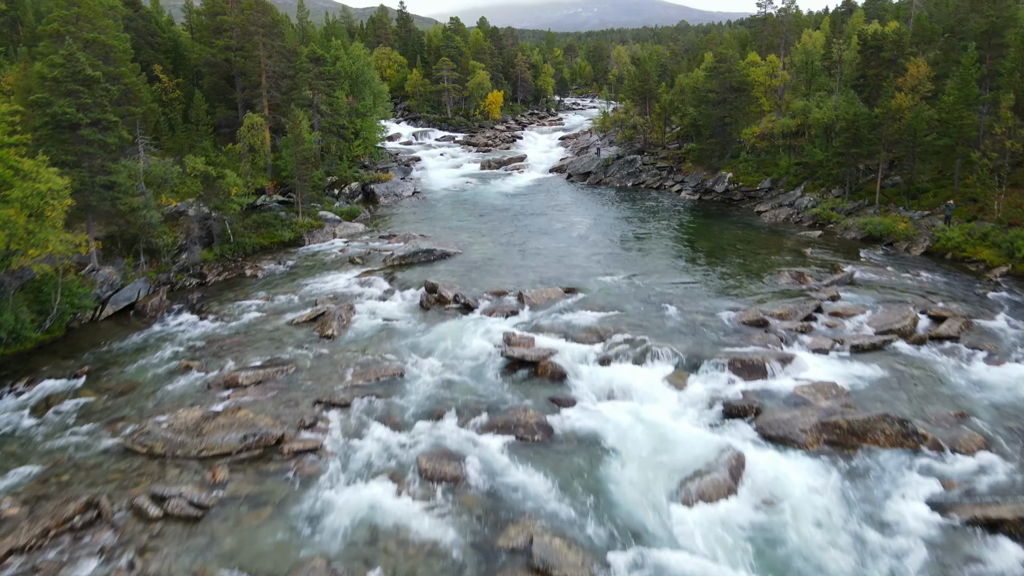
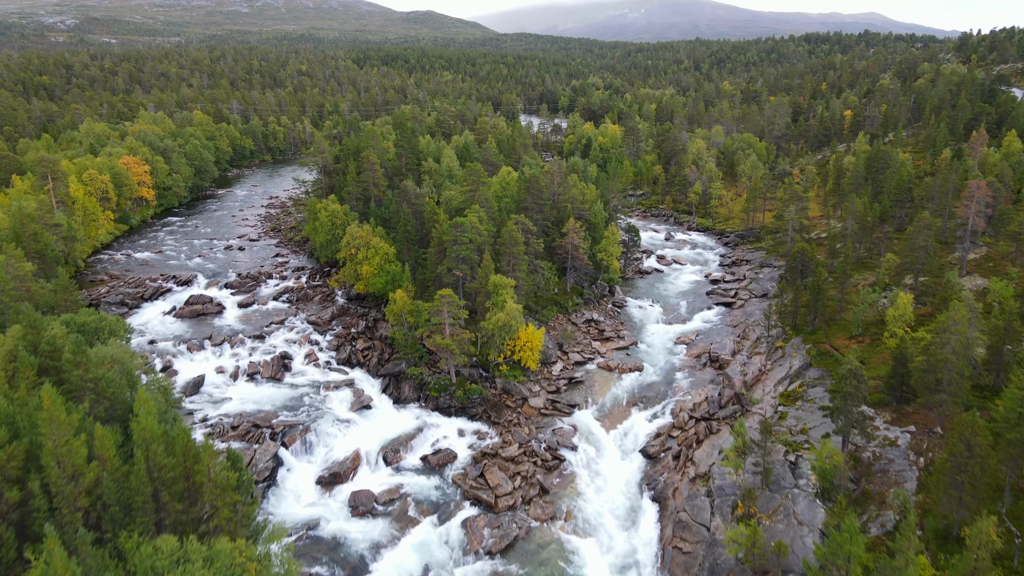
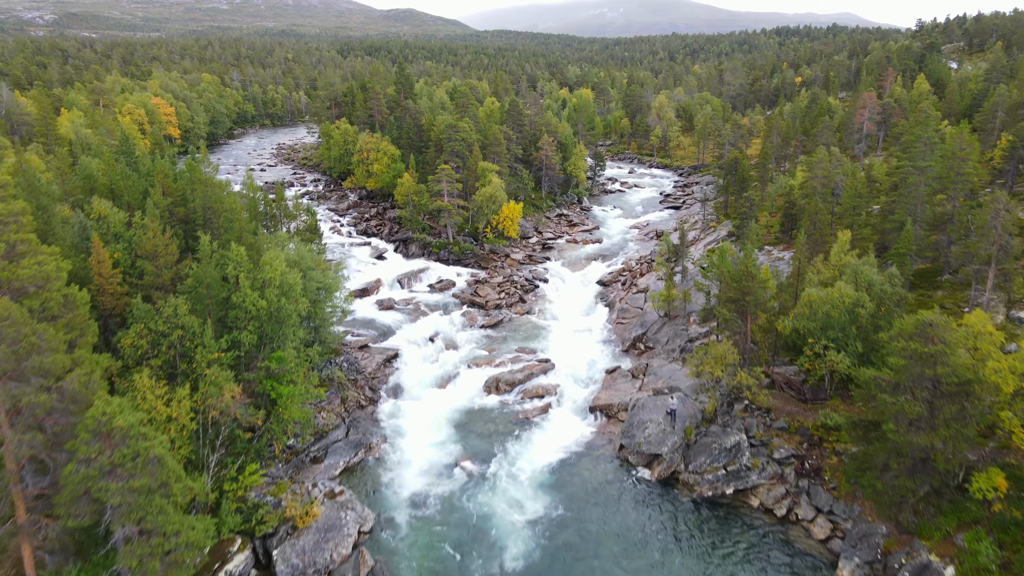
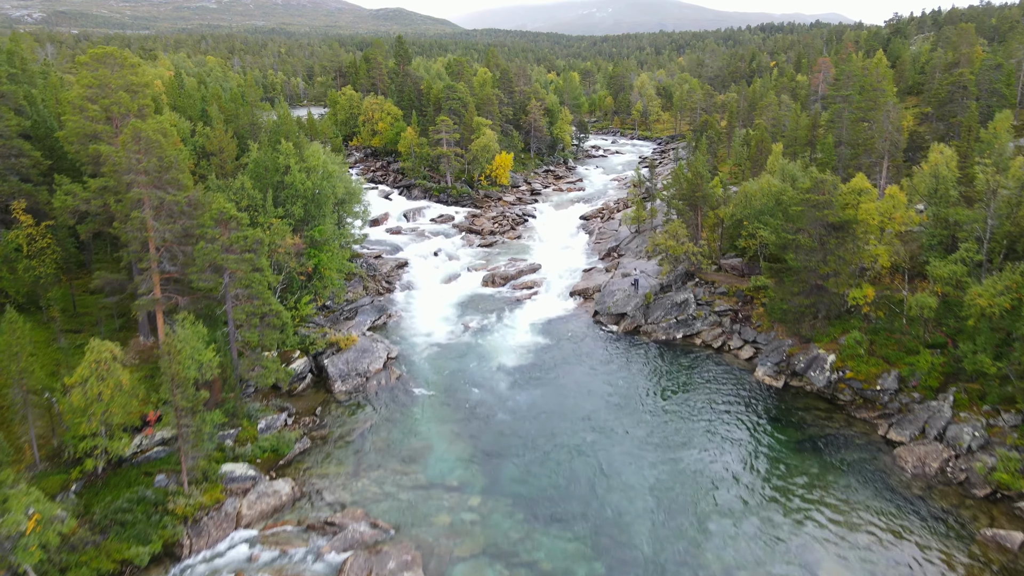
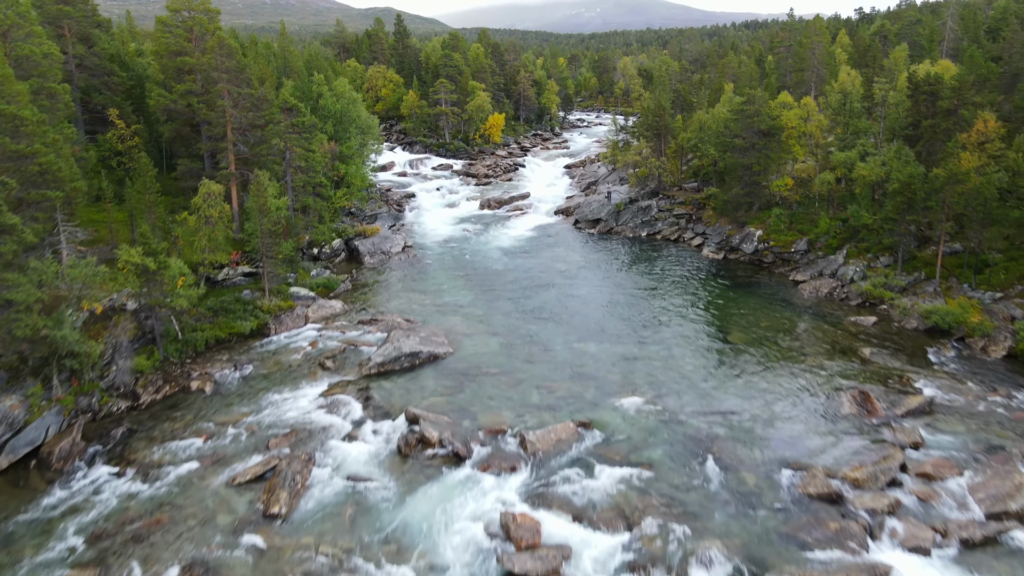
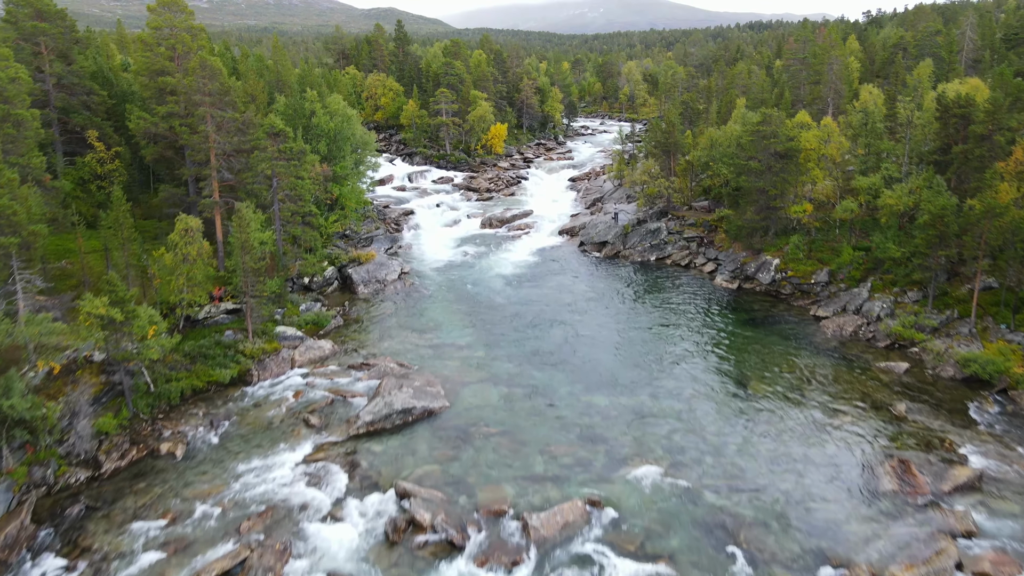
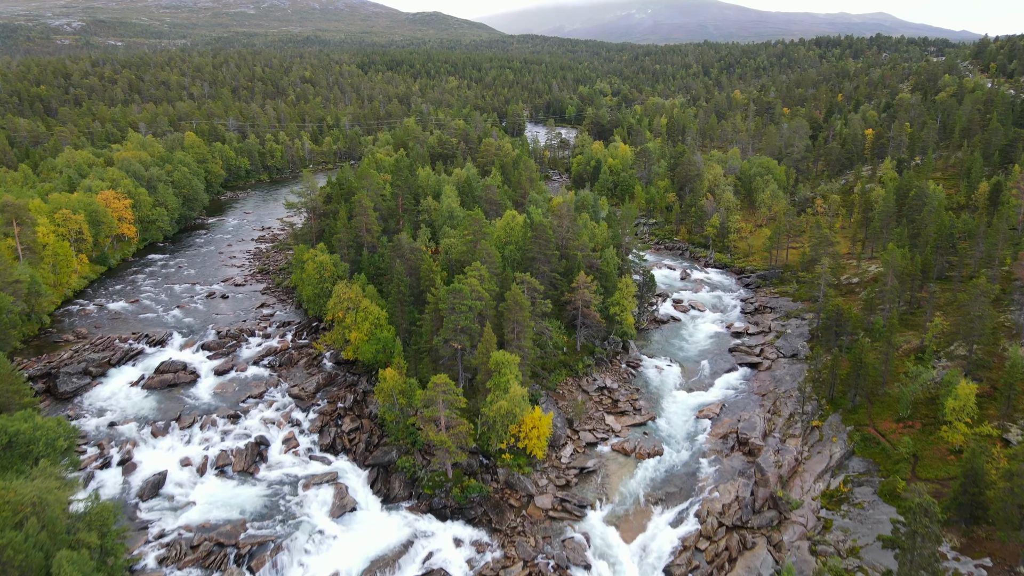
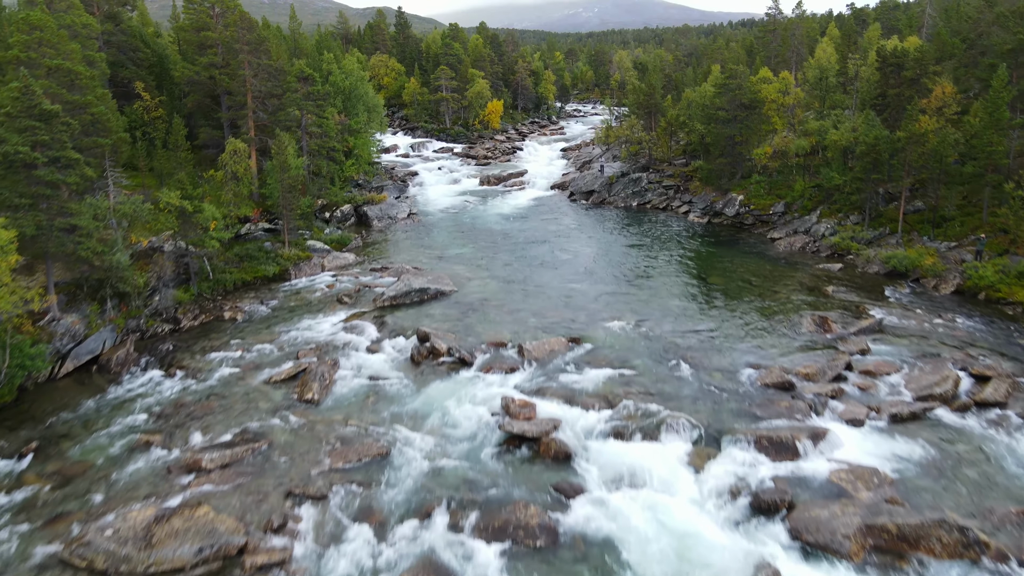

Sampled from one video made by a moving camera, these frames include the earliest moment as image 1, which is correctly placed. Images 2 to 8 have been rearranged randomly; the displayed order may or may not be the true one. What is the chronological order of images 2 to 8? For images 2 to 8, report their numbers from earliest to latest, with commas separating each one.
8, 5, 6, 4, 3, 2, 7
